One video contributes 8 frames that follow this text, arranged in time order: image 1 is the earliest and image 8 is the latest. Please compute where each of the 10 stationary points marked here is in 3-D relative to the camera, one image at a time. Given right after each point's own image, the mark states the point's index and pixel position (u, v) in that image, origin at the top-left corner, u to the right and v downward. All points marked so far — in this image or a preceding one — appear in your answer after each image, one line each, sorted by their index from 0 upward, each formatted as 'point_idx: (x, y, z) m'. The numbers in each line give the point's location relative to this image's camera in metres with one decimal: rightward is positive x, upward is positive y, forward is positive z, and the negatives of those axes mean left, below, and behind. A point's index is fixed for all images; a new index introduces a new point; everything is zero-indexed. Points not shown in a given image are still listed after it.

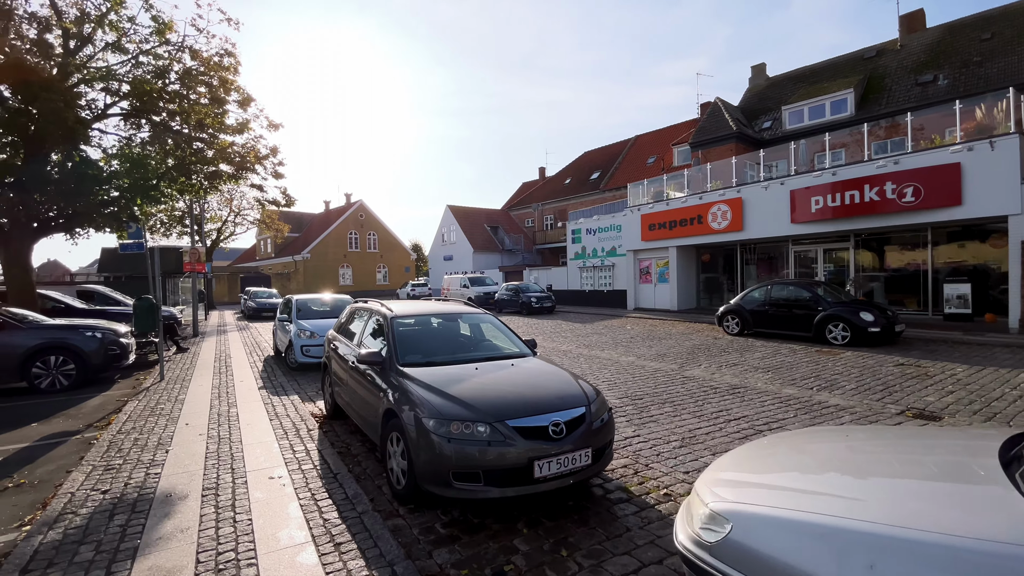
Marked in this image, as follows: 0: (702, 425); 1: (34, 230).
0: (+2.6, -1.8, +6.6) m
1: (-12.4, +1.5, +12.9) m
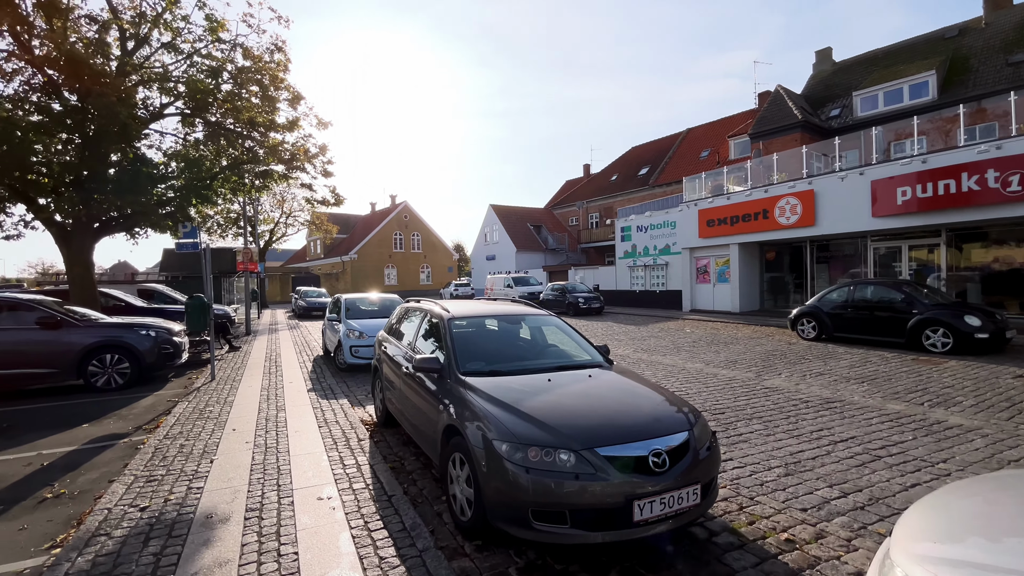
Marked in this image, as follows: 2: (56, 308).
0: (+3.4, -1.8, +5.7) m
1: (-11.1, +1.5, +13.2) m
2: (-8.7, -0.4, +9.4) m
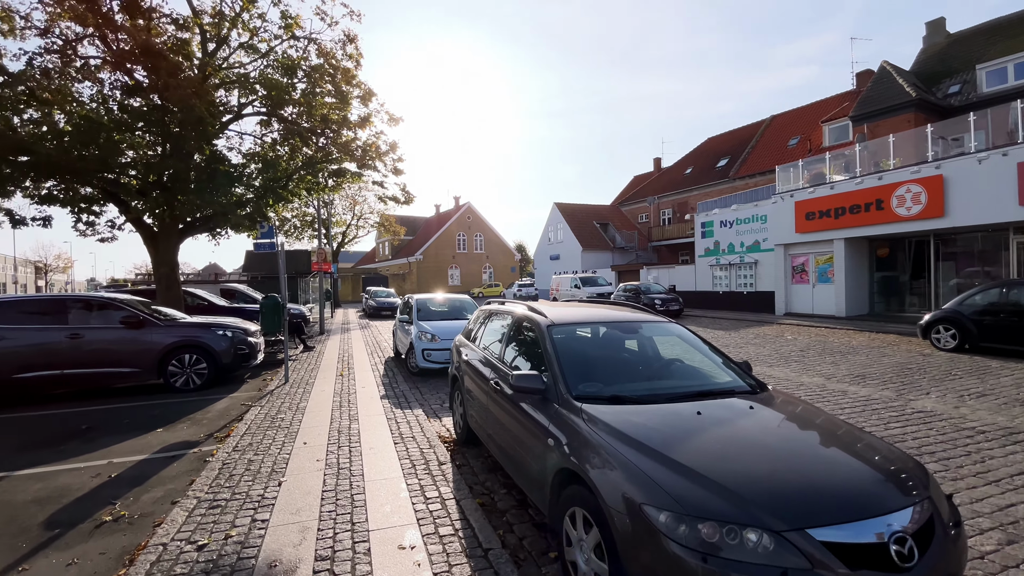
0: (+4.4, -1.8, +4.3) m
1: (-9.0, +1.5, +13.5) m
2: (-7.1, -0.4, +9.5) m
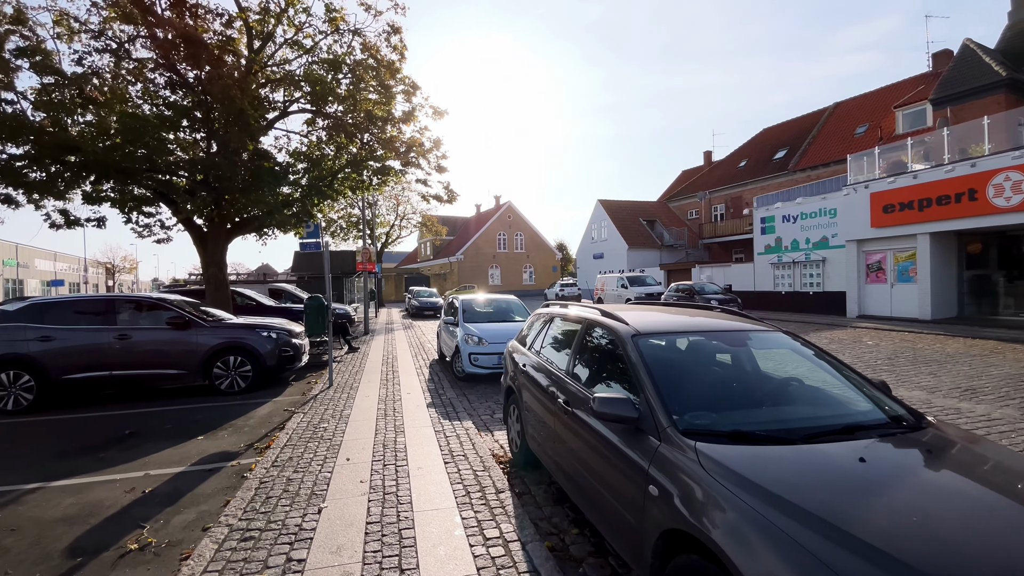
0: (+4.9, -1.8, +3.2) m
1: (-7.7, +1.5, +13.5) m
2: (-6.1, -0.4, +9.3) m
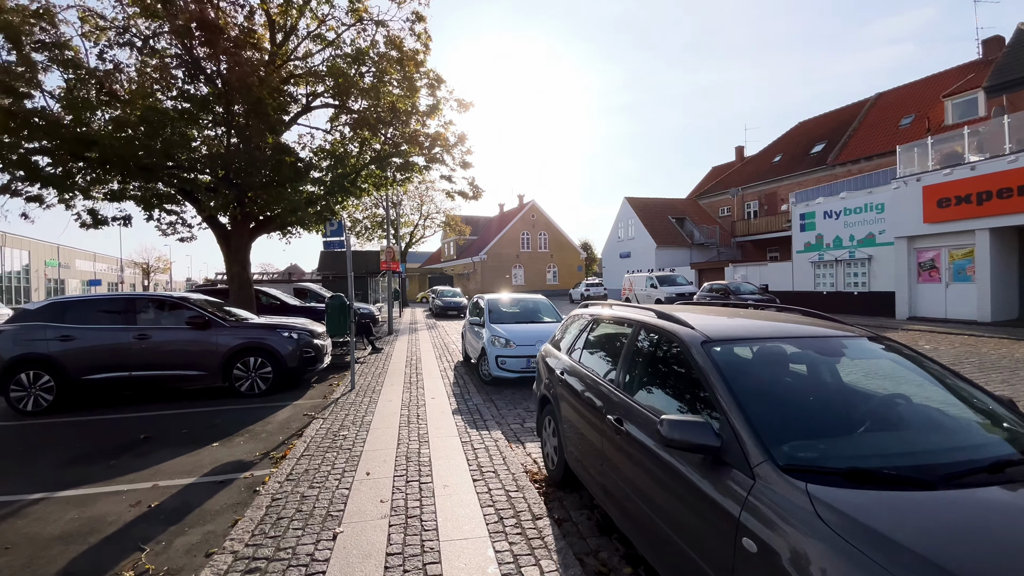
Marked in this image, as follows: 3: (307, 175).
0: (+5.1, -1.8, +2.5) m
1: (-7.0, +1.6, +13.3) m
2: (-5.6, -0.4, +9.1) m
3: (-4.7, +2.6, +11.4) m
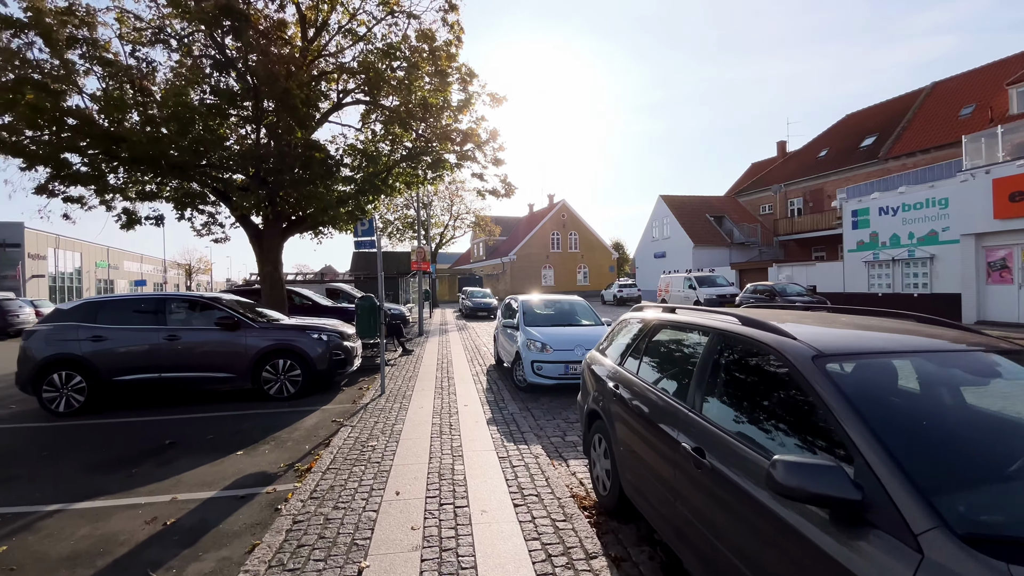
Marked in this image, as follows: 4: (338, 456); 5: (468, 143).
0: (+5.4, -1.8, +1.7) m
1: (-6.1, +1.5, +13.2) m
2: (-4.9, -0.4, +8.9) m
3: (-3.9, +2.6, +11.1) m
4: (-1.9, -1.8, +5.3) m
5: (-1.2, +3.9, +13.3) m
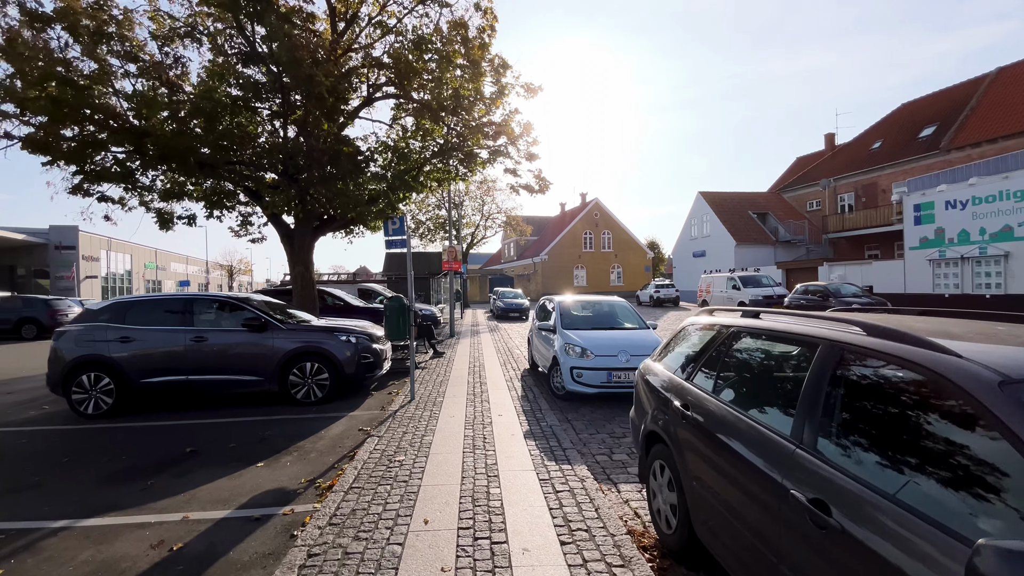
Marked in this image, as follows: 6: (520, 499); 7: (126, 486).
0: (+5.5, -1.8, +0.8) m
1: (-5.2, +1.5, +13.0) m
2: (-4.3, -0.4, +8.6) m
3: (-3.1, +2.6, +10.8) m
4: (-1.5, -1.8, +4.9) m
5: (-0.3, +3.9, +12.7) m
6: (+0.1, -1.8, +4.2) m
7: (-3.9, -2.0, +5.0) m
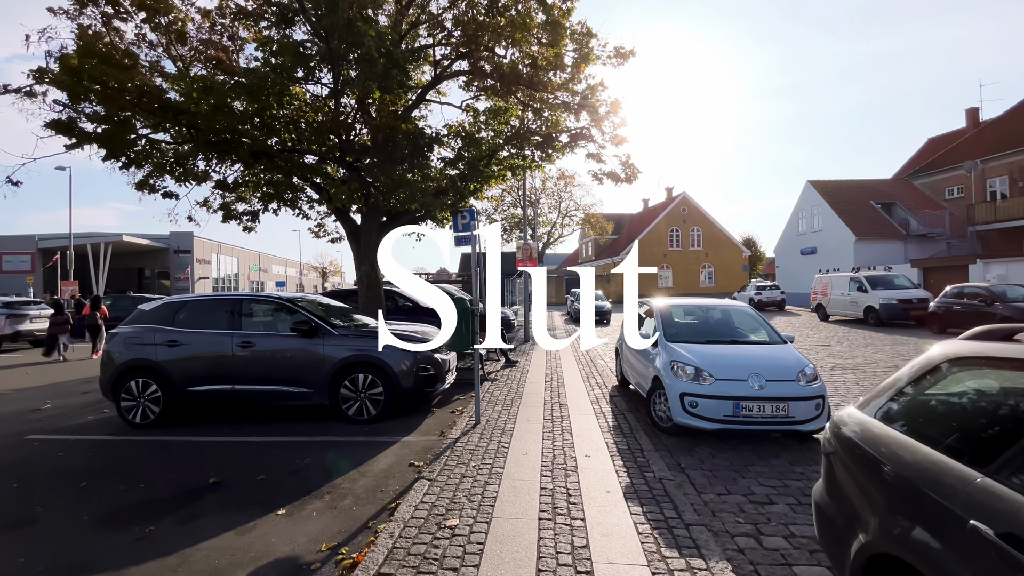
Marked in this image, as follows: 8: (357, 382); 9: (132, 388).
0: (+5.5, -1.8, -1.6) m
1: (-3.2, +1.5, +12.1) m
2: (-3.0, -0.4, +7.6) m
3: (-1.5, +2.6, +9.6) m
4: (-0.8, -1.8, +3.5) m
5: (+1.6, +3.9, +11.1) m
6: (+0.6, -1.8, +2.6) m
7: (-3.2, -2.0, +4.0) m
8: (-2.3, -1.4, +7.3) m
9: (-5.6, -1.5, +7.4) m
